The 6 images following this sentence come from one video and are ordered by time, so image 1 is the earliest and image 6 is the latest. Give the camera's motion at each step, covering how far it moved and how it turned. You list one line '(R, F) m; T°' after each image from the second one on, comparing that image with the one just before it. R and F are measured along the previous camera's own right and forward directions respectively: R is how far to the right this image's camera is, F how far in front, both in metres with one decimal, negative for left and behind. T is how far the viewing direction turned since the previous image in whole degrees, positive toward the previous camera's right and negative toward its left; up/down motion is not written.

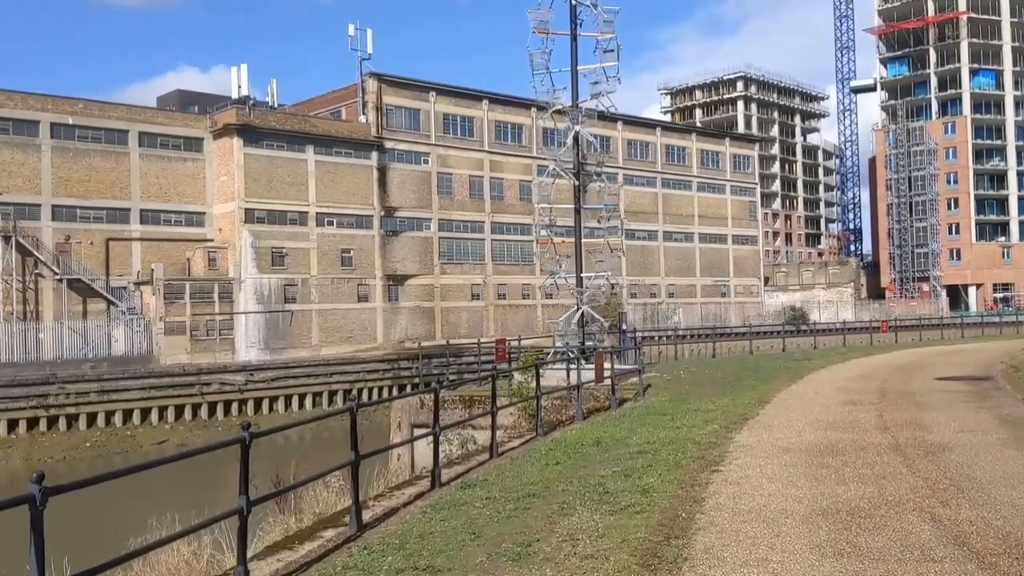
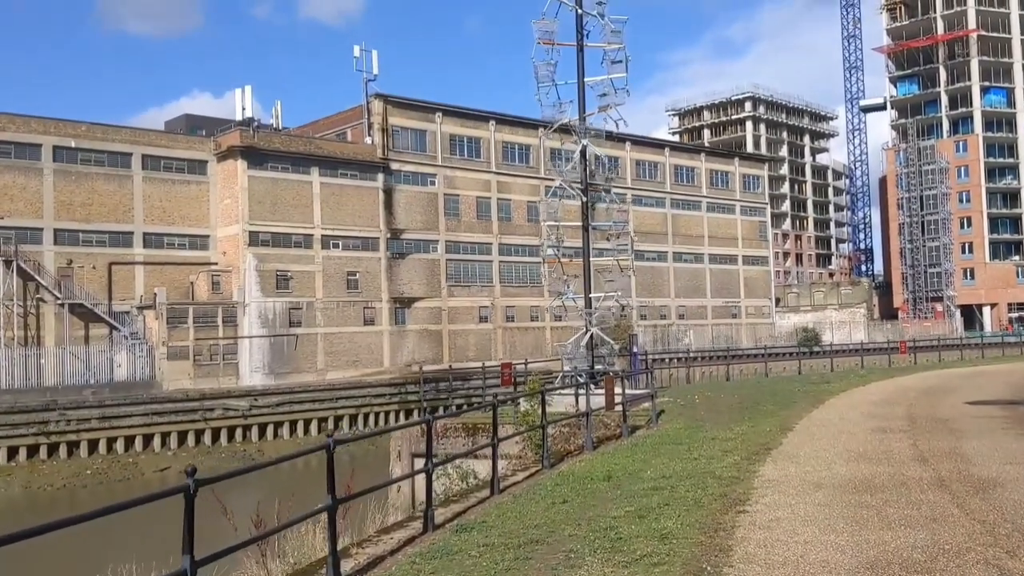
(+0.1, +0.8) m; -1°
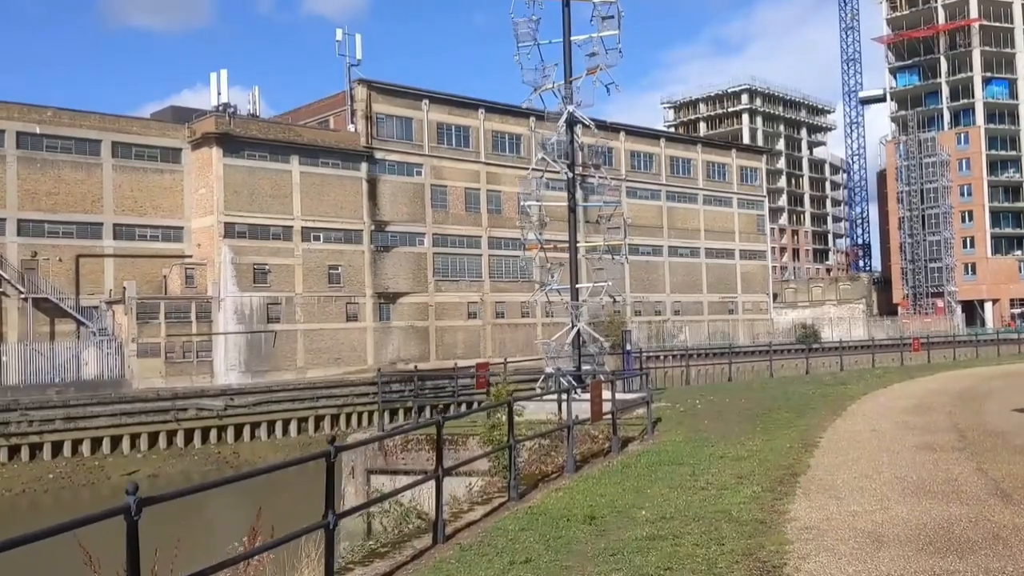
(+0.3, +2.3) m; 0°
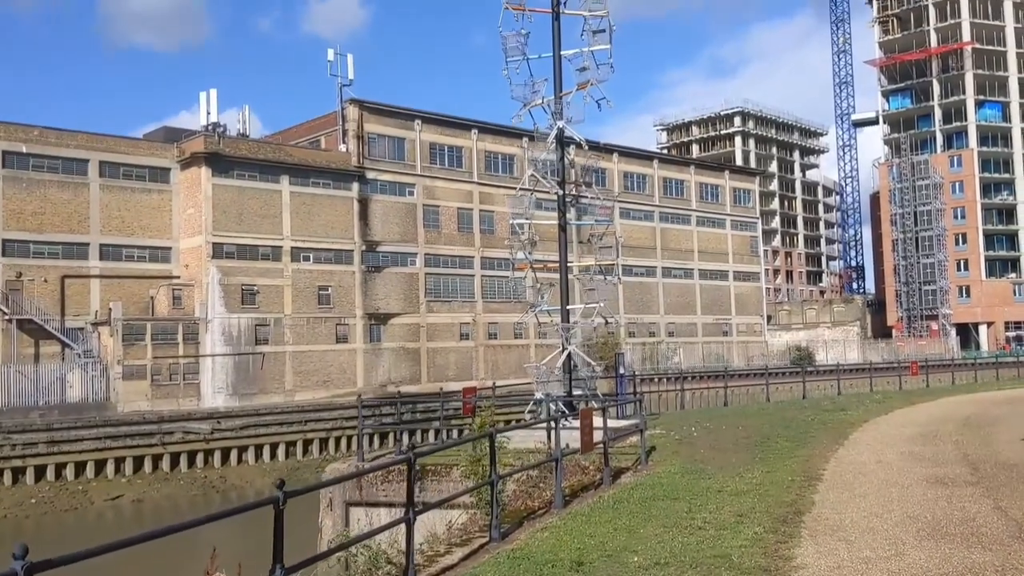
(+0.1, +0.6) m; 0°
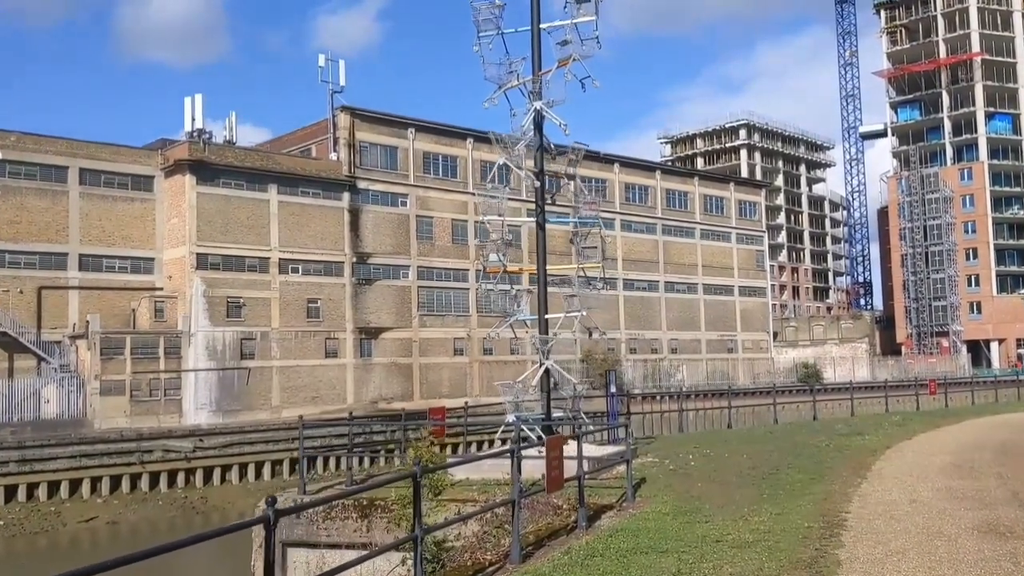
(+0.5, +1.9) m; 0°
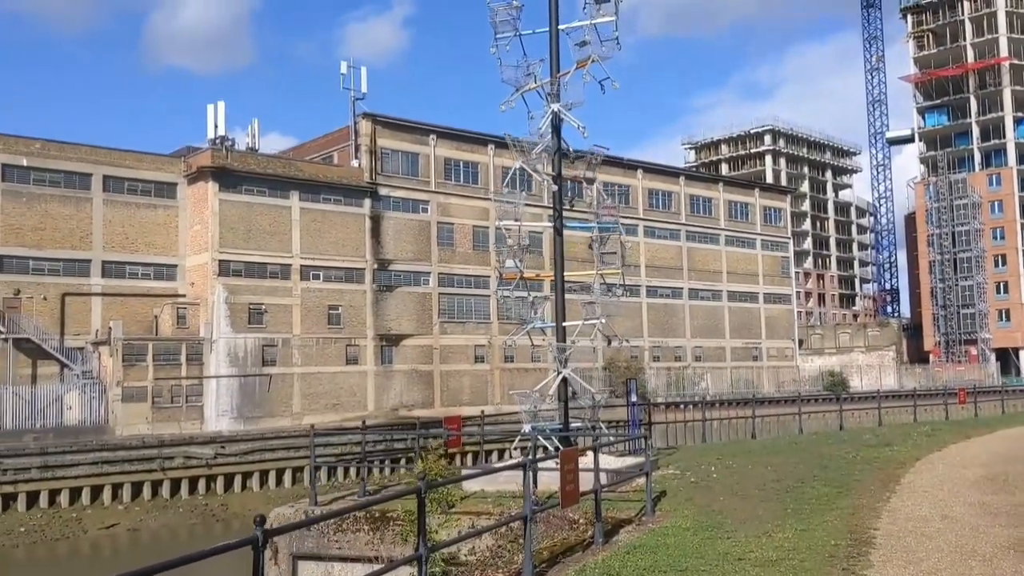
(+0.1, +0.3) m; -1°
